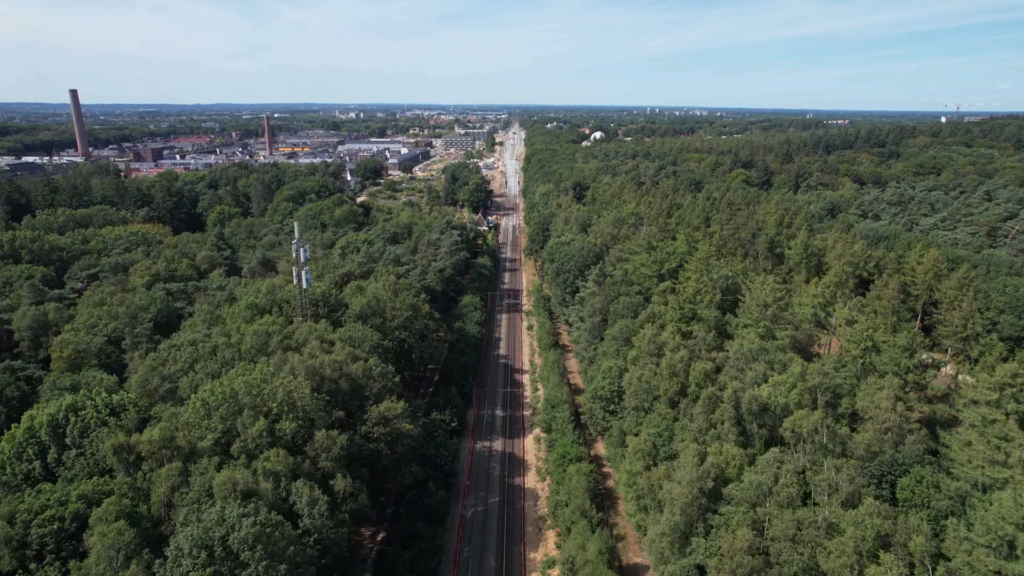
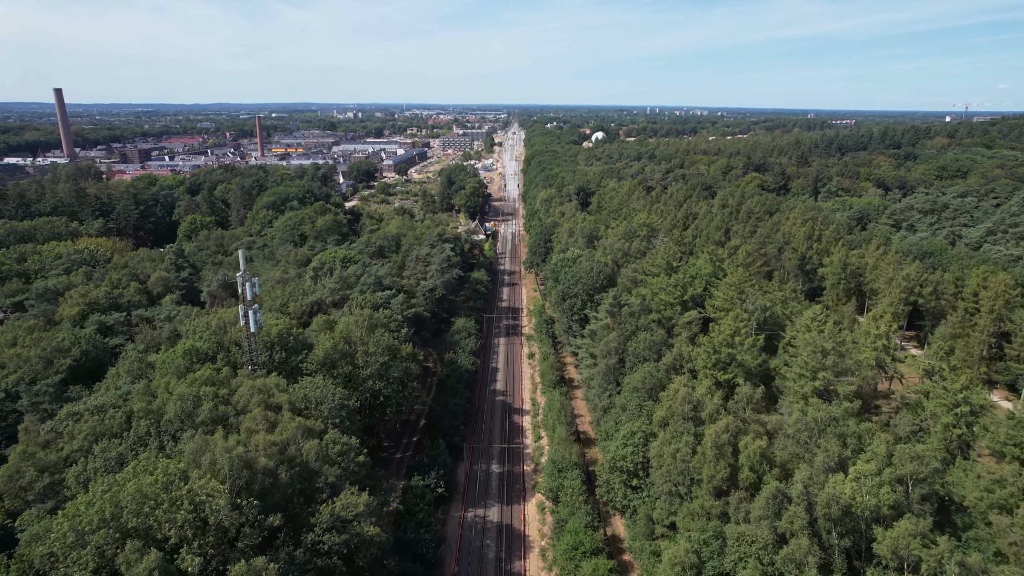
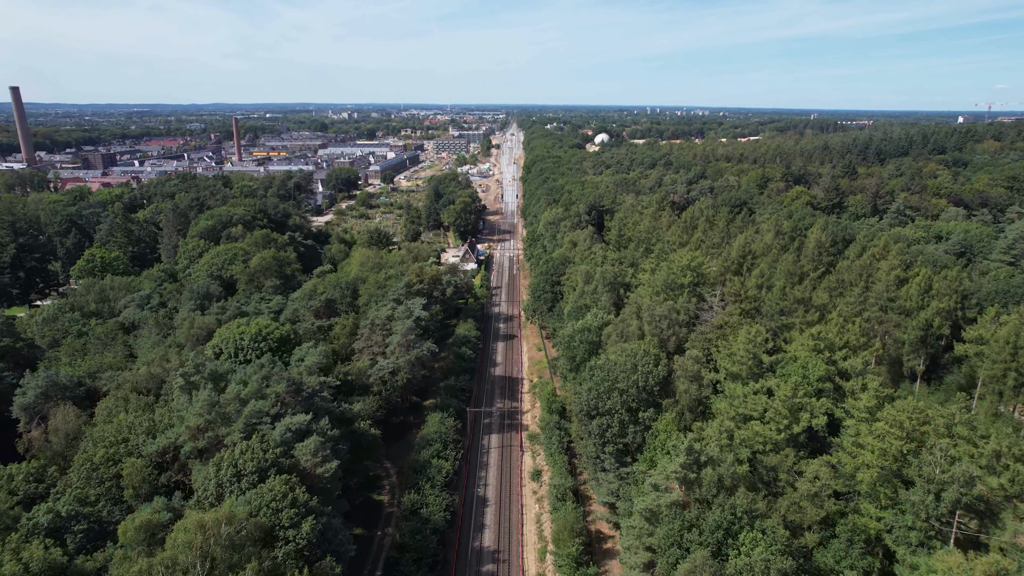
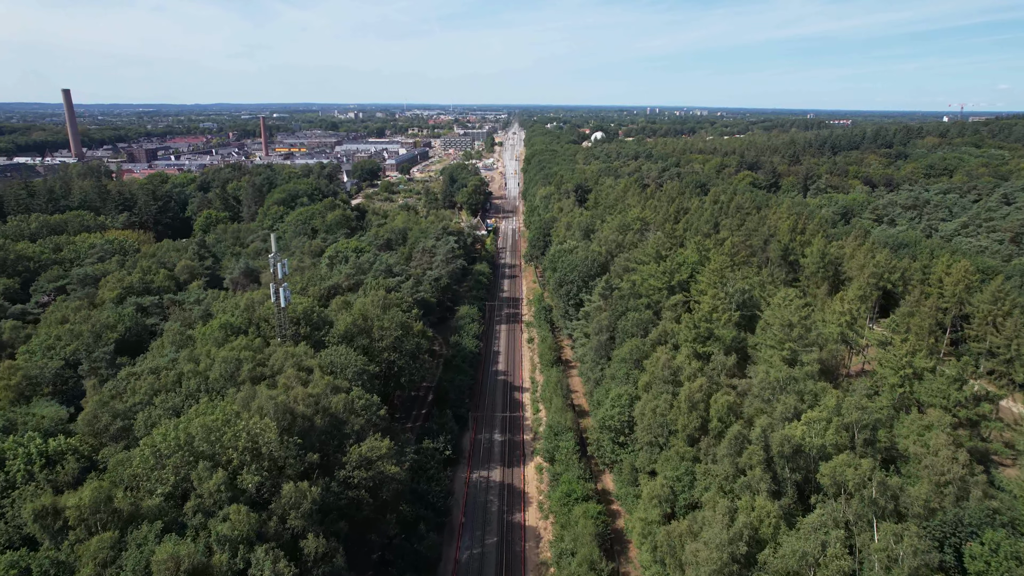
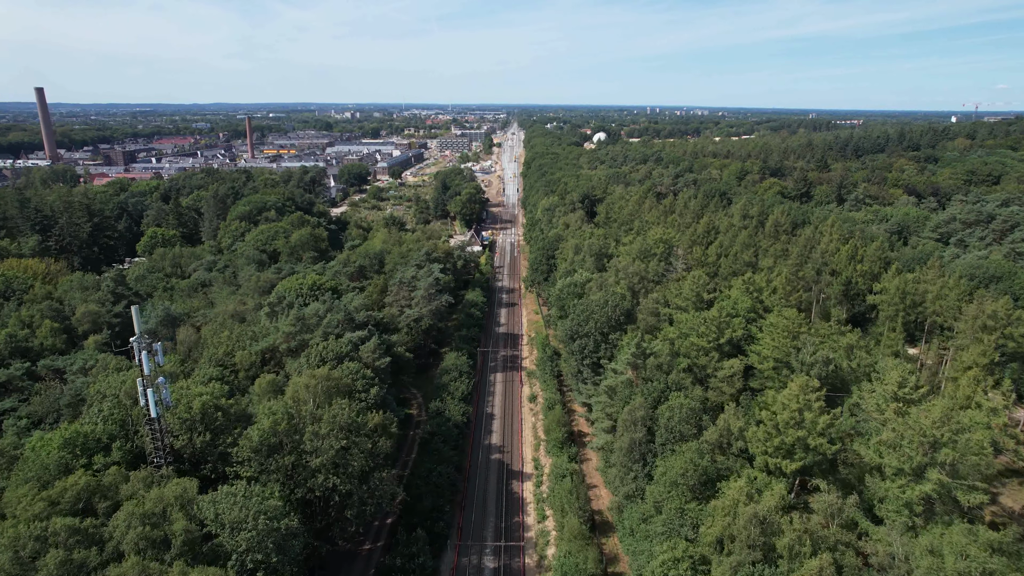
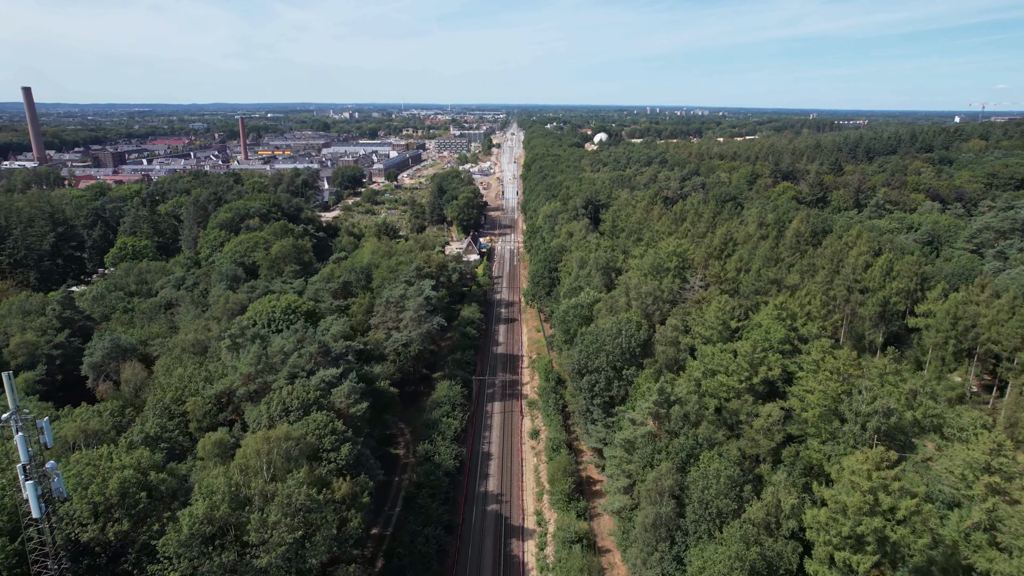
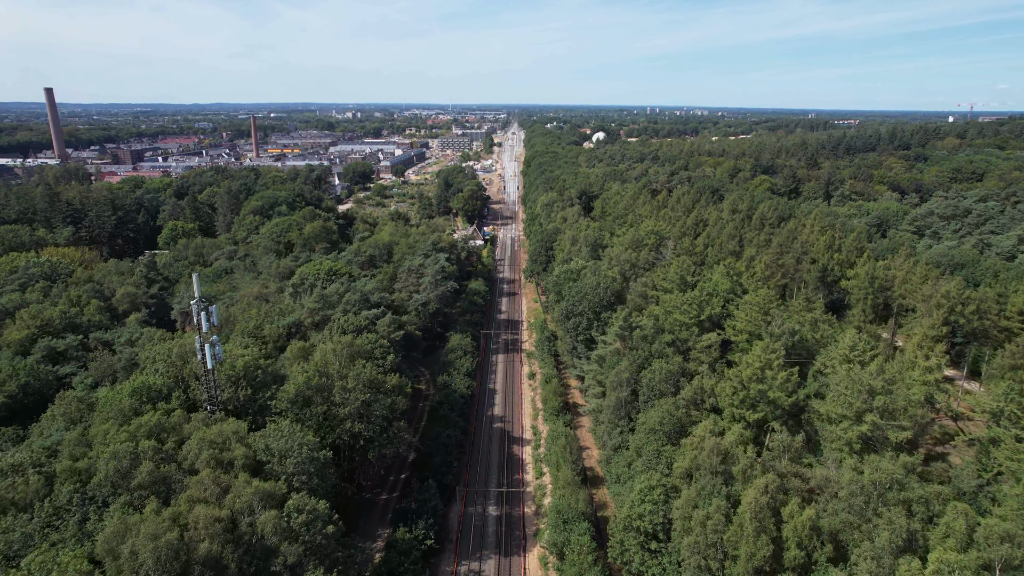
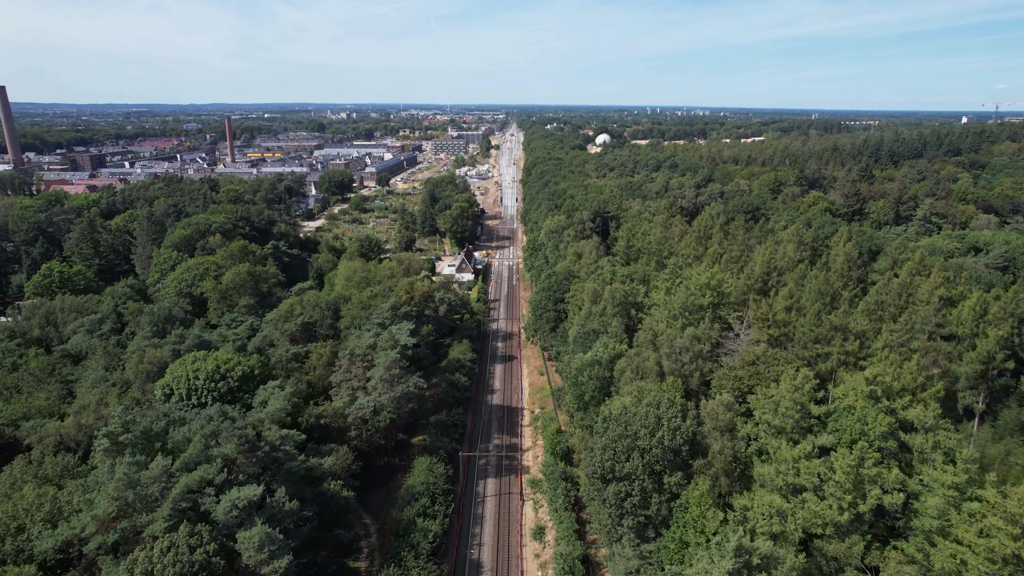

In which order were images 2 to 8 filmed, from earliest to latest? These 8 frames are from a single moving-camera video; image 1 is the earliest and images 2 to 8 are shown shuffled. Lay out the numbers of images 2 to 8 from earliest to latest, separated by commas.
4, 2, 7, 5, 6, 3, 8
